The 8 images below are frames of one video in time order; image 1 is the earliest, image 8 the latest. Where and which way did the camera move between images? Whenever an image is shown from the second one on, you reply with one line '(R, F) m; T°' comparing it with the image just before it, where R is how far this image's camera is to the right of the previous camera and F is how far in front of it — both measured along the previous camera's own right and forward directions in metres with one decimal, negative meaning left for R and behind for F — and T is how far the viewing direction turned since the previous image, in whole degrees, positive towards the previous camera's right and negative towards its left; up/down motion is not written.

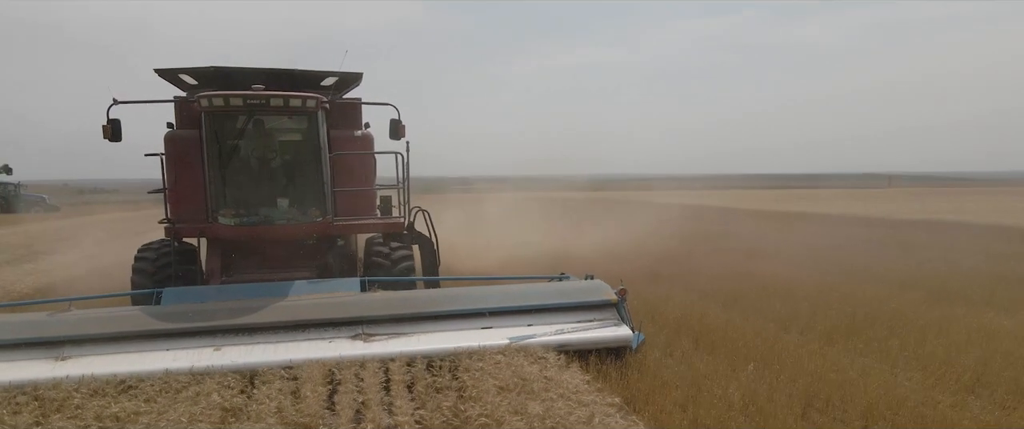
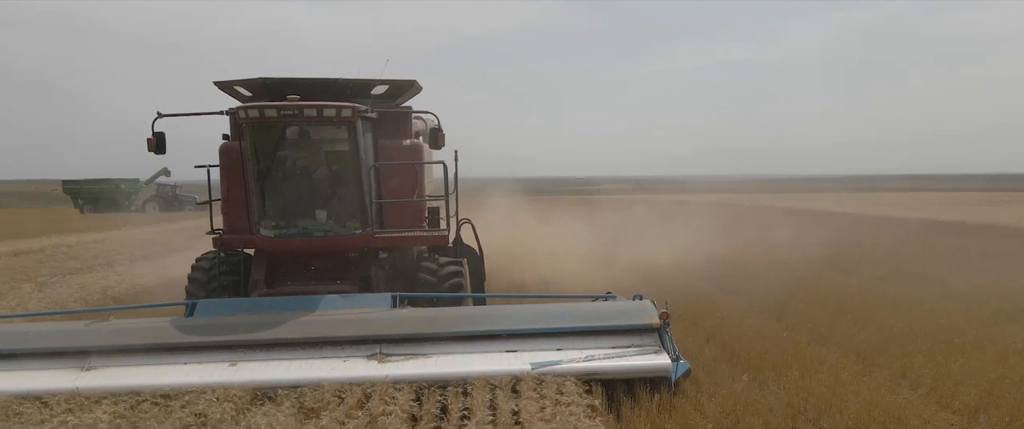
(+0.8, +0.5) m; -10°
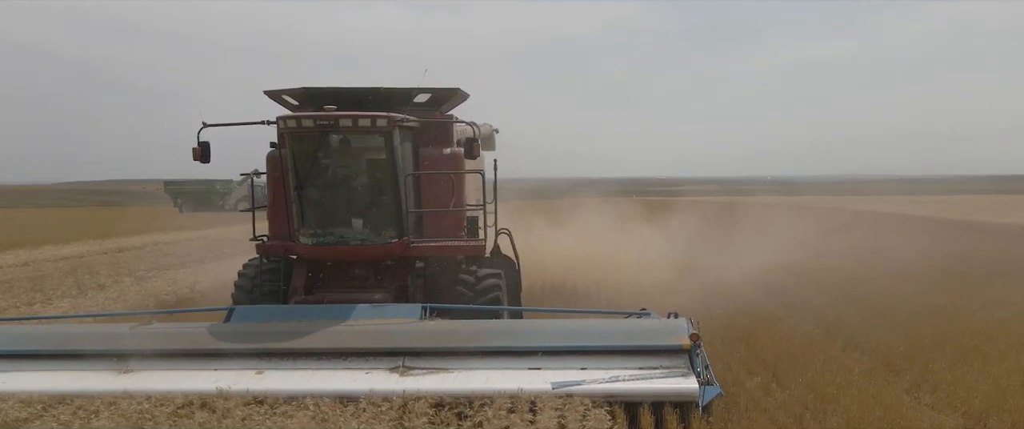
(+0.5, +0.2) m; -7°
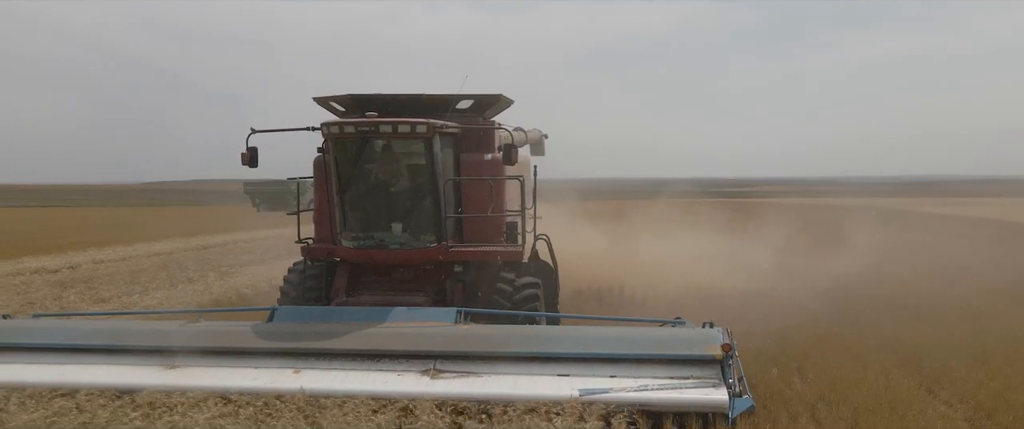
(+0.2, 0.0) m; -5°
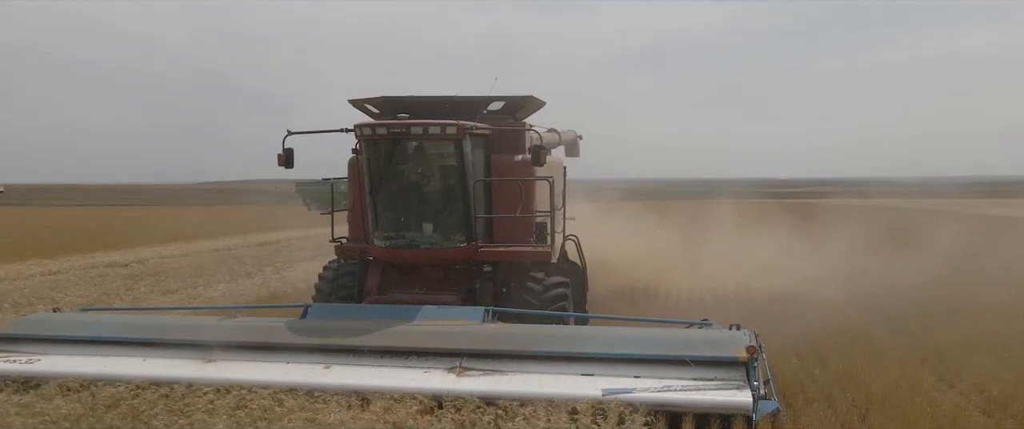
(+0.1, -0.1) m; -3°
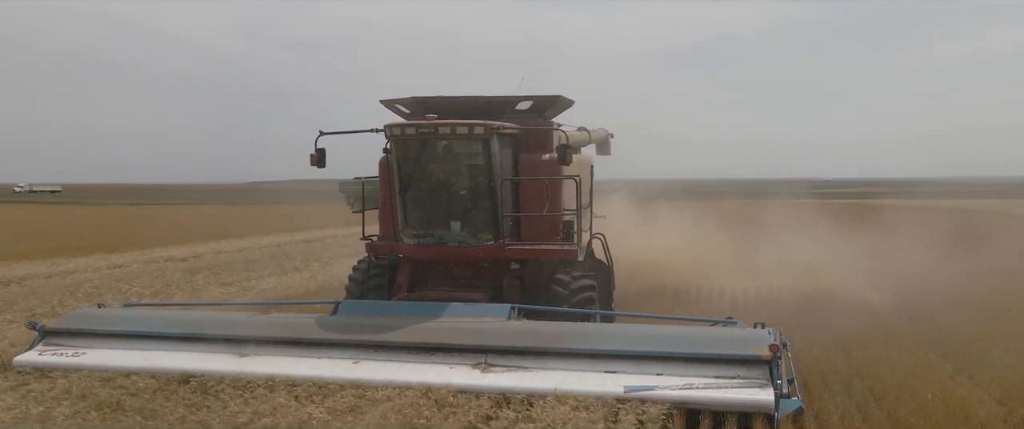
(+0.1, -0.1) m; -3°
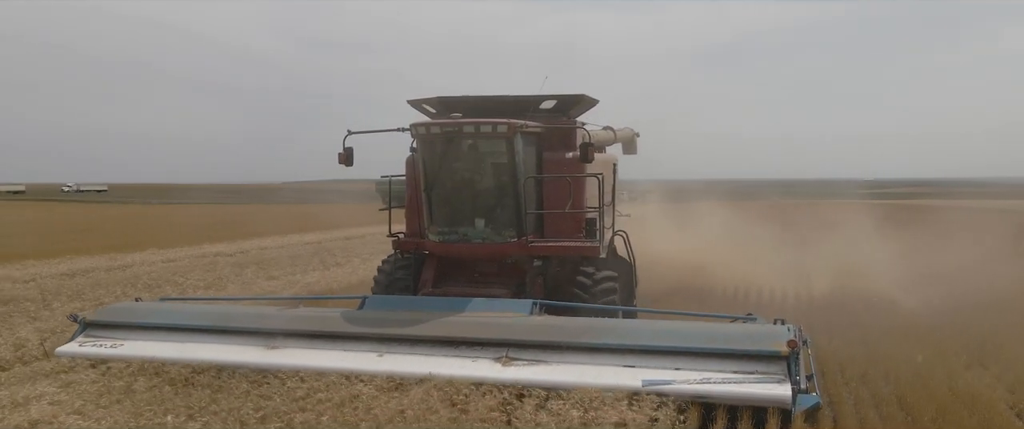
(+0.1, -0.1) m; -2°
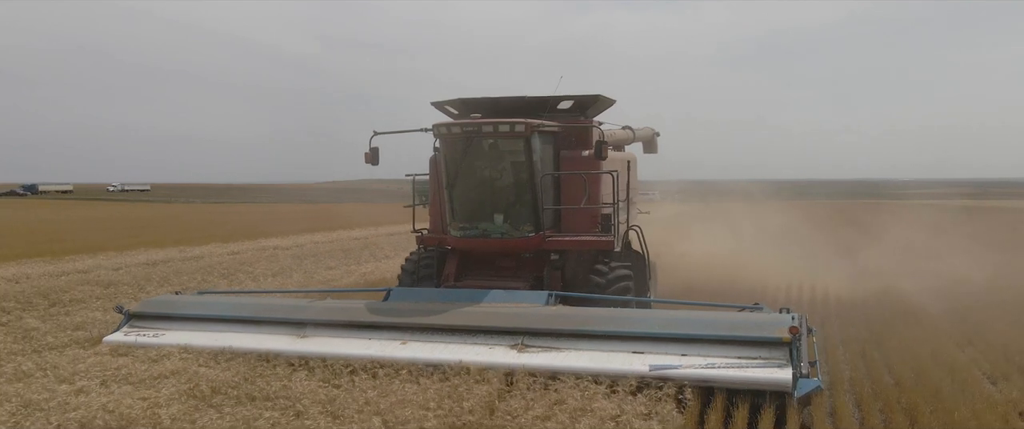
(+0.1, -0.3) m; -2°
